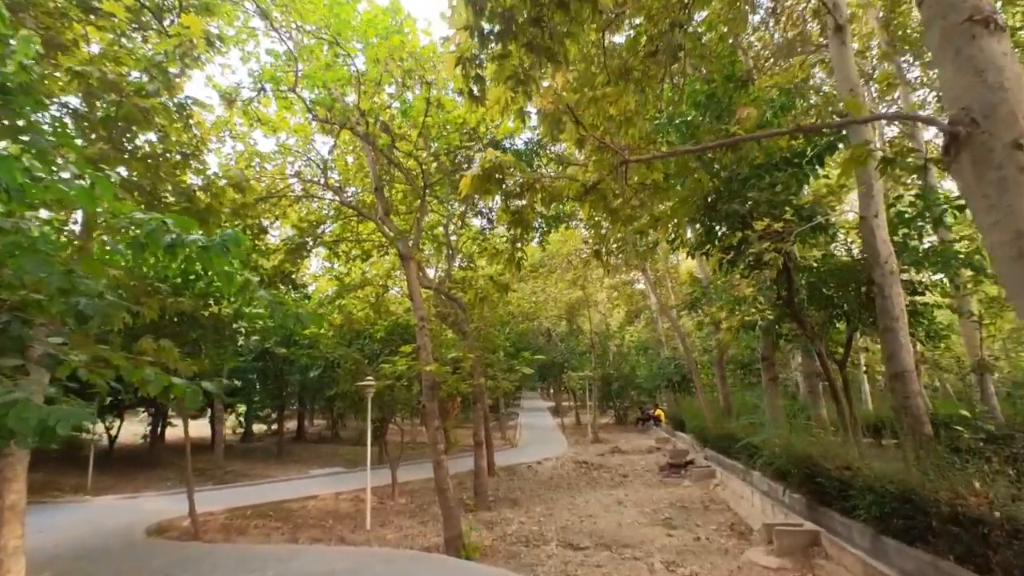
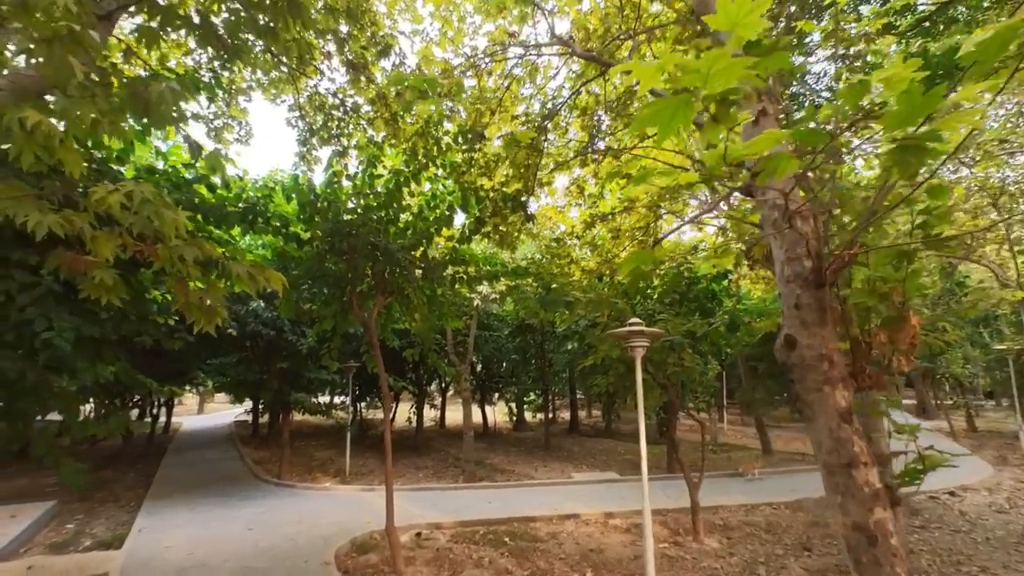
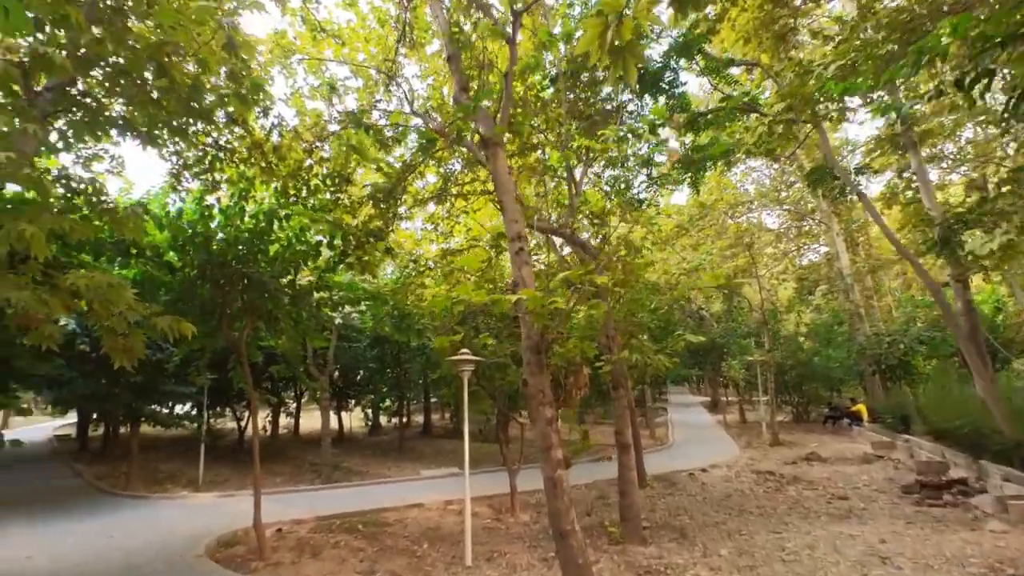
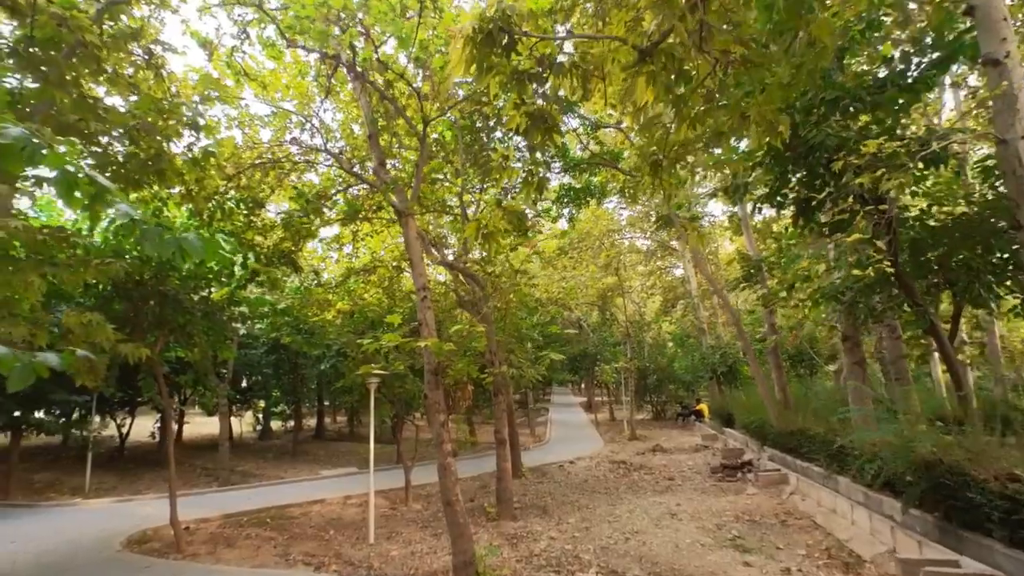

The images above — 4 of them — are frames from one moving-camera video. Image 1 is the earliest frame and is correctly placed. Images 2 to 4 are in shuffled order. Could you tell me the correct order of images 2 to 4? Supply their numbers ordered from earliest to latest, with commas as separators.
4, 3, 2
